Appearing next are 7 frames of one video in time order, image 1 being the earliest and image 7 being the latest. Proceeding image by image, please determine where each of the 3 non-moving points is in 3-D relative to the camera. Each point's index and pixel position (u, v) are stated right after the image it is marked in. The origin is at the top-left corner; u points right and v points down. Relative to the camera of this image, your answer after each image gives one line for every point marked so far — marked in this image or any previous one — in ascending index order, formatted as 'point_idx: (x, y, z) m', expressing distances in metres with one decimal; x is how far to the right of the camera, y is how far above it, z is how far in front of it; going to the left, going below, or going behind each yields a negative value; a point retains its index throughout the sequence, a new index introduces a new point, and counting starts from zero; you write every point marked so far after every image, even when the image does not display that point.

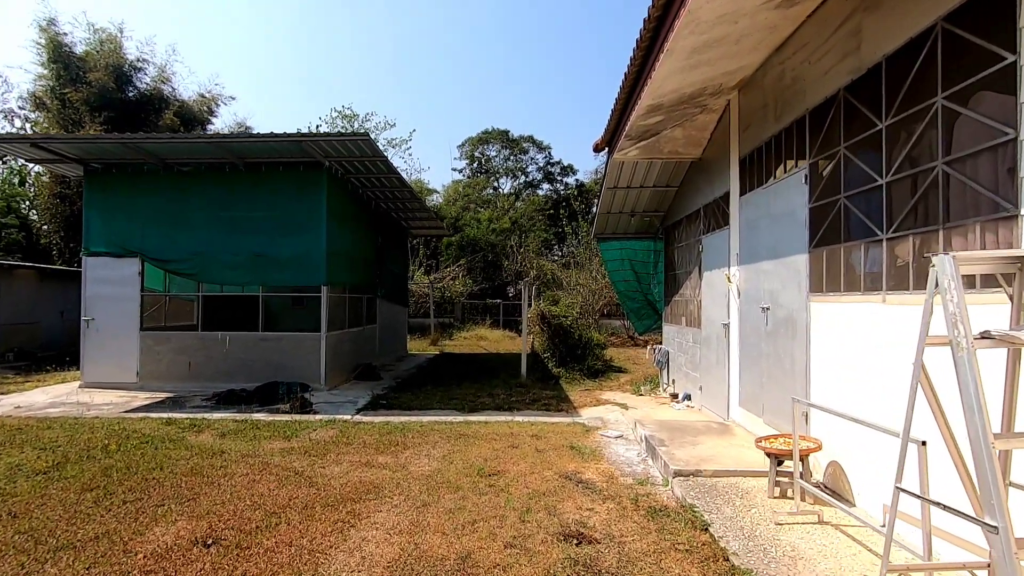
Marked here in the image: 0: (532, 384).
0: (+0.3, -1.5, +8.5) m
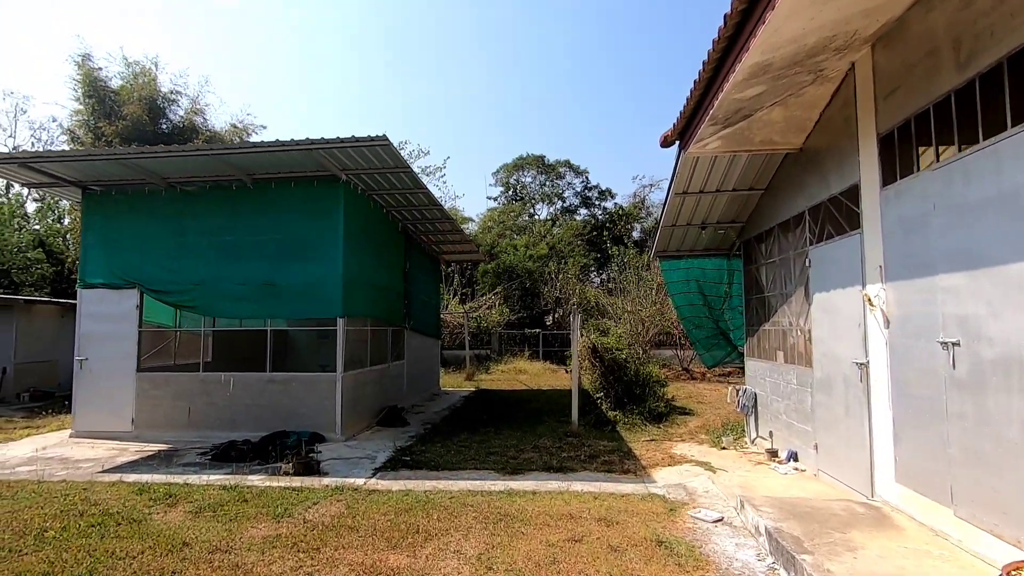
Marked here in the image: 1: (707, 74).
0: (+1.0, -1.9, +7.0) m
1: (+1.4, +1.6, +3.9) m
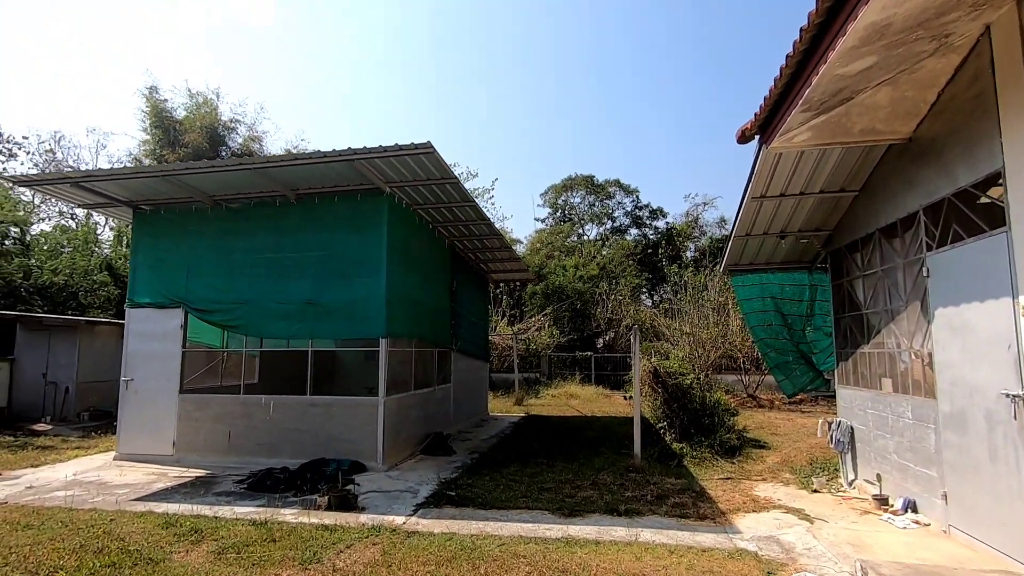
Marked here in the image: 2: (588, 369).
0: (+1.6, -2.1, +6.3) m
1: (+1.8, +1.5, +3.3) m
2: (+2.7, -2.9, +19.1) m
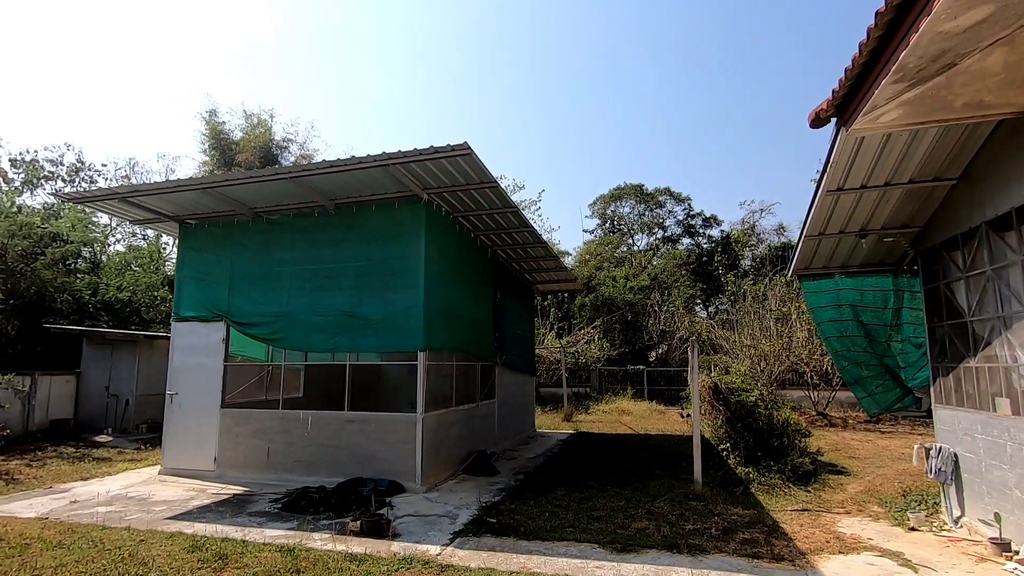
0: (+2.1, -2.2, +5.7) m
1: (+2.0, +1.5, +2.8) m
2: (+4.4, -3.2, +18.3) m
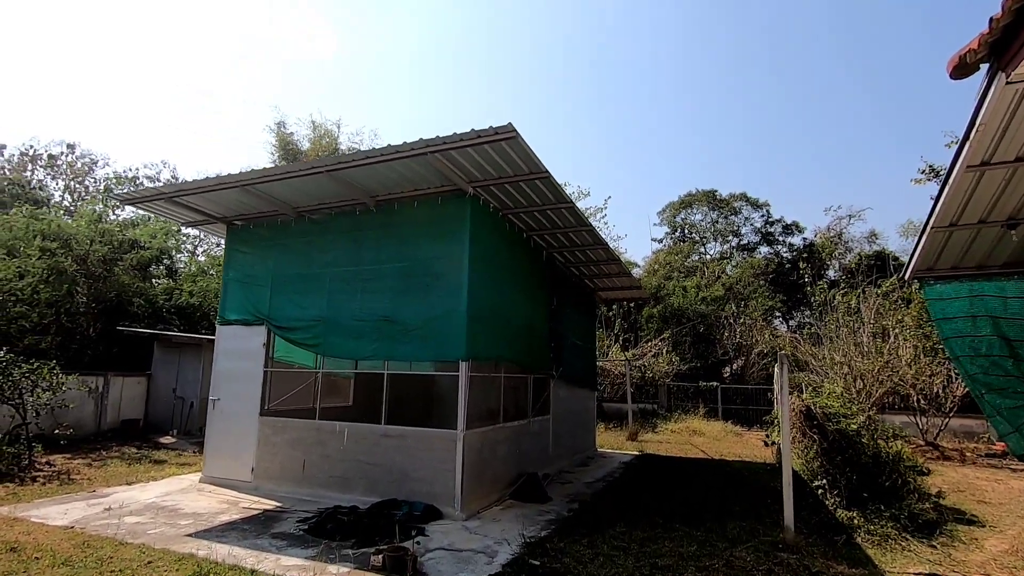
0: (+2.6, -2.2, +4.6) m
1: (+2.1, +1.5, +1.8) m
2: (+6.3, -3.5, +16.8) m
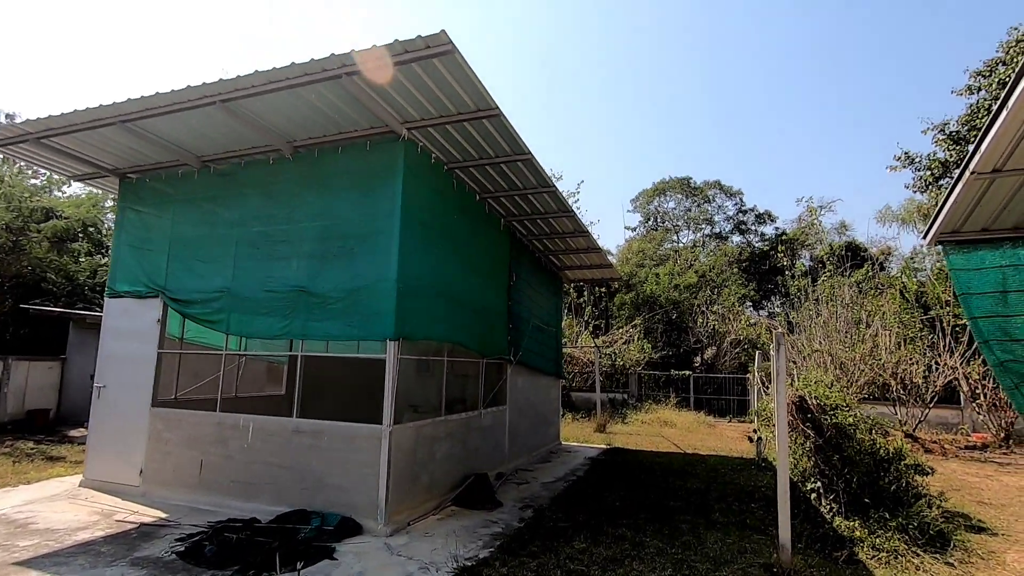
0: (+2.1, -2.0, +3.8) m
1: (+1.8, +1.7, +0.9) m
2: (+5.2, -3.1, +16.1) m
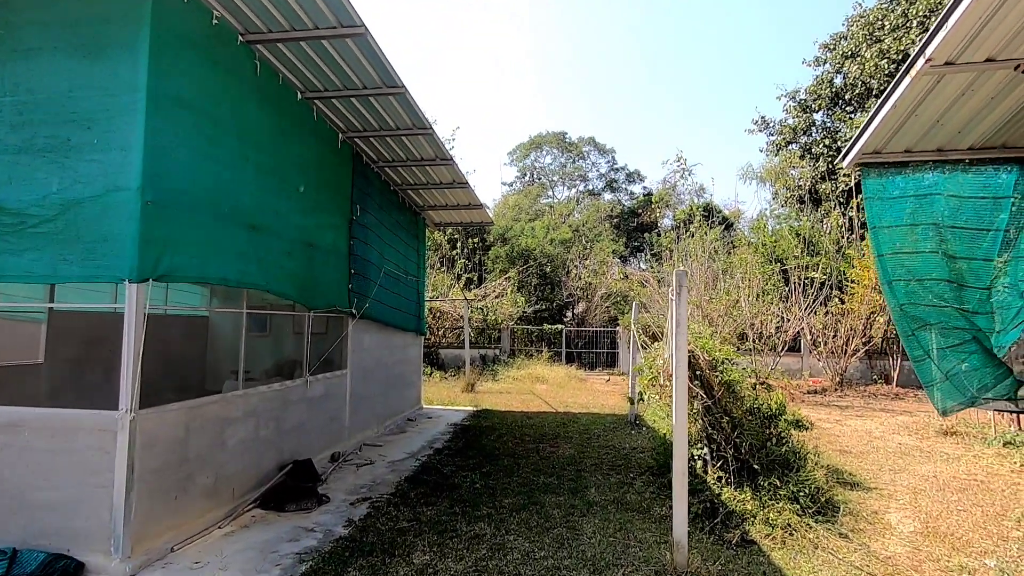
0: (+1.1, -1.5, +3.0) m
1: (+1.5, +1.9, -0.2) m
2: (+1.4, -1.7, +15.8) m
